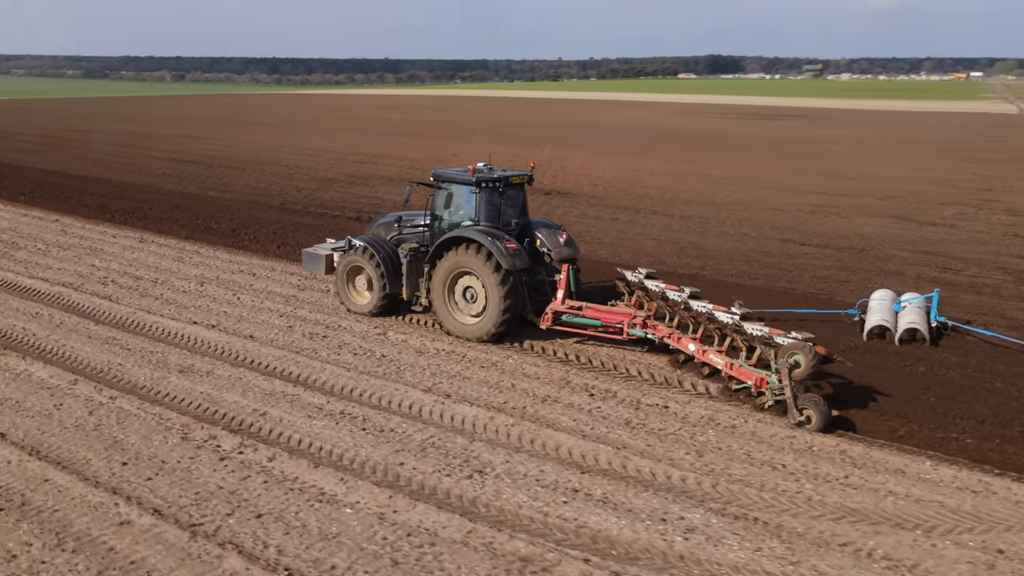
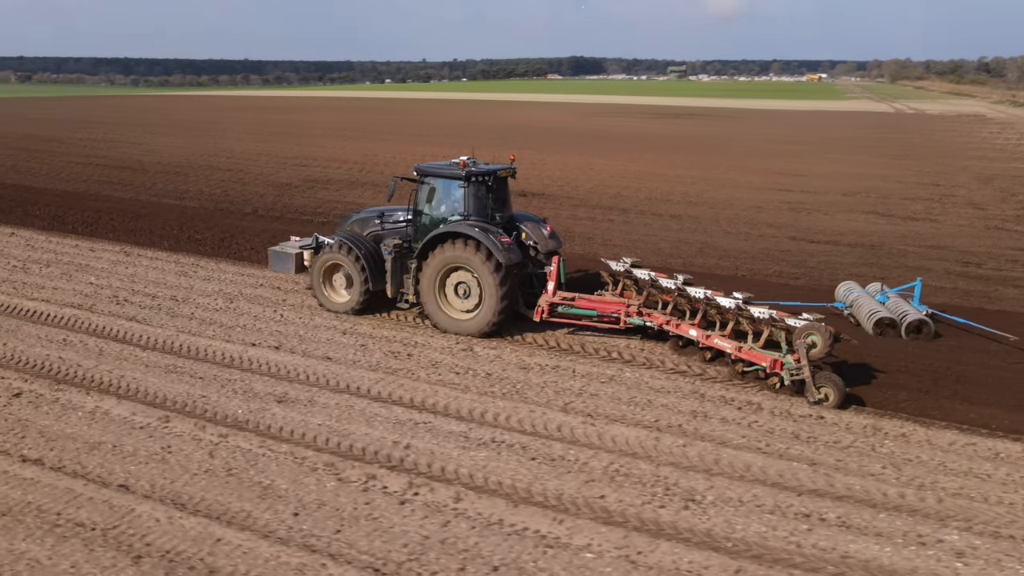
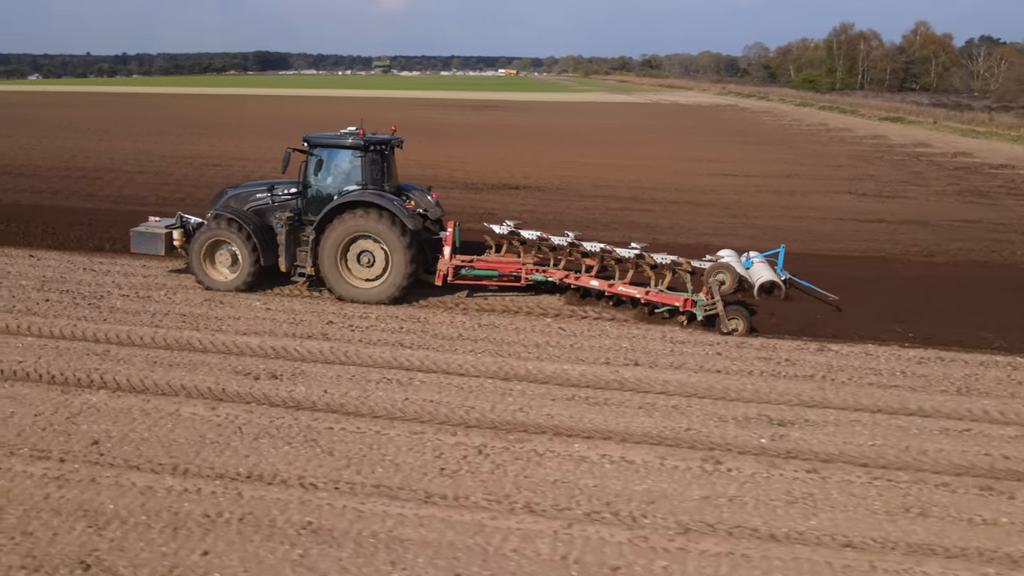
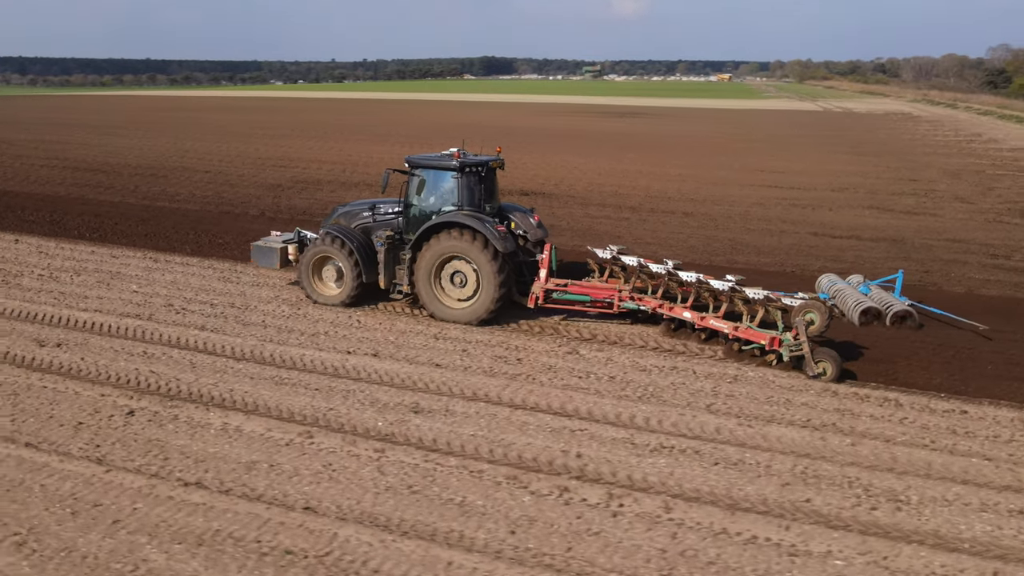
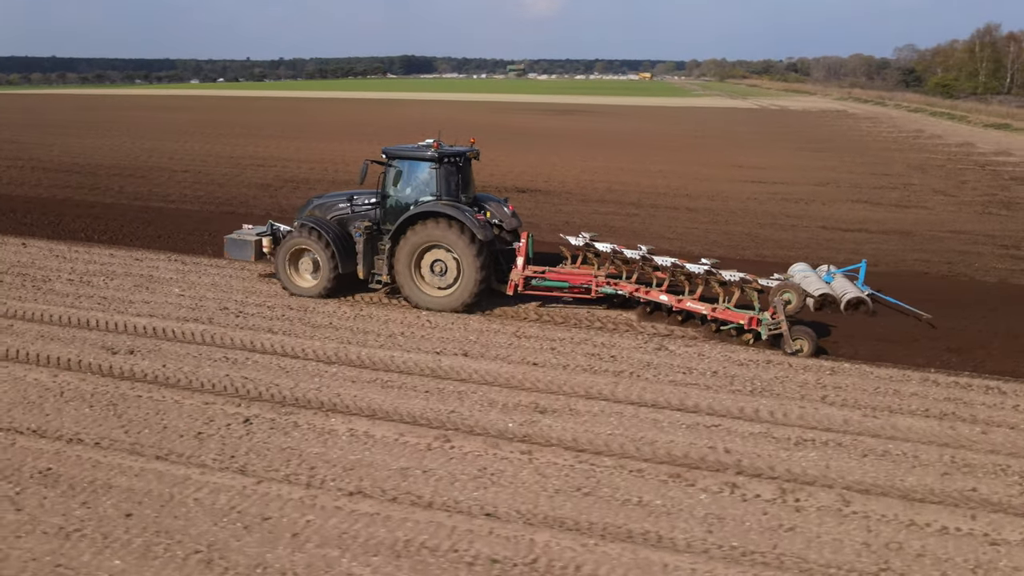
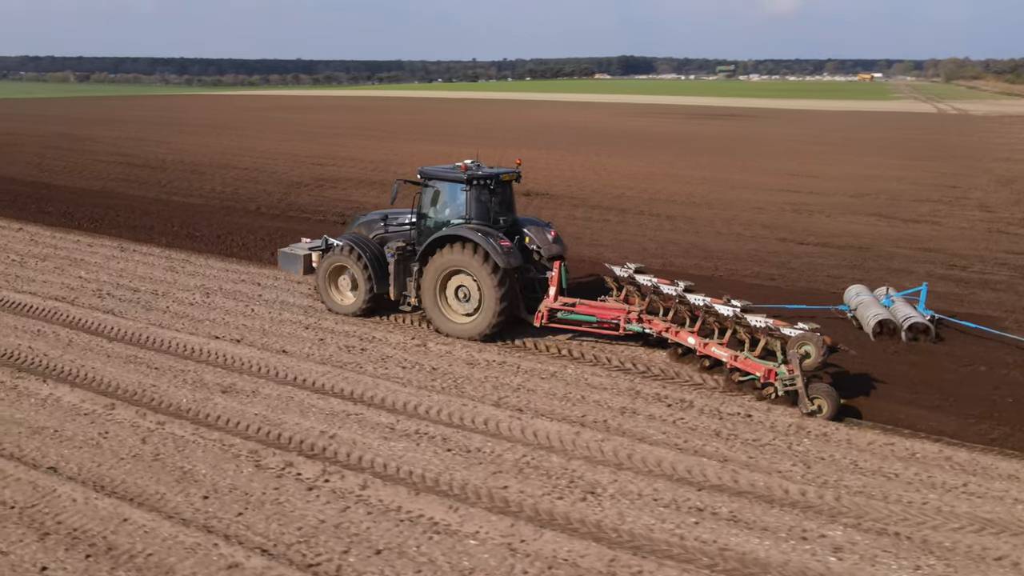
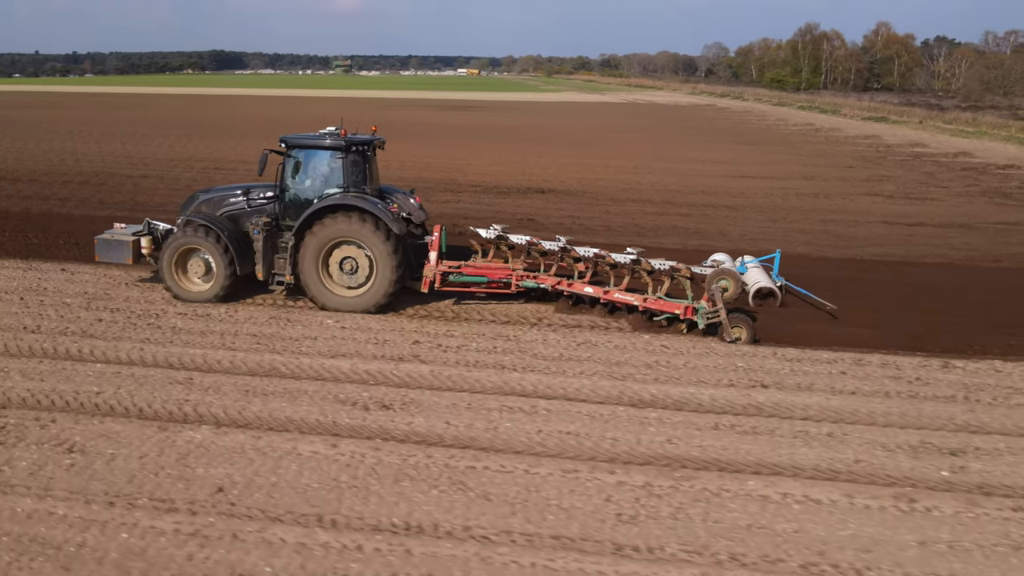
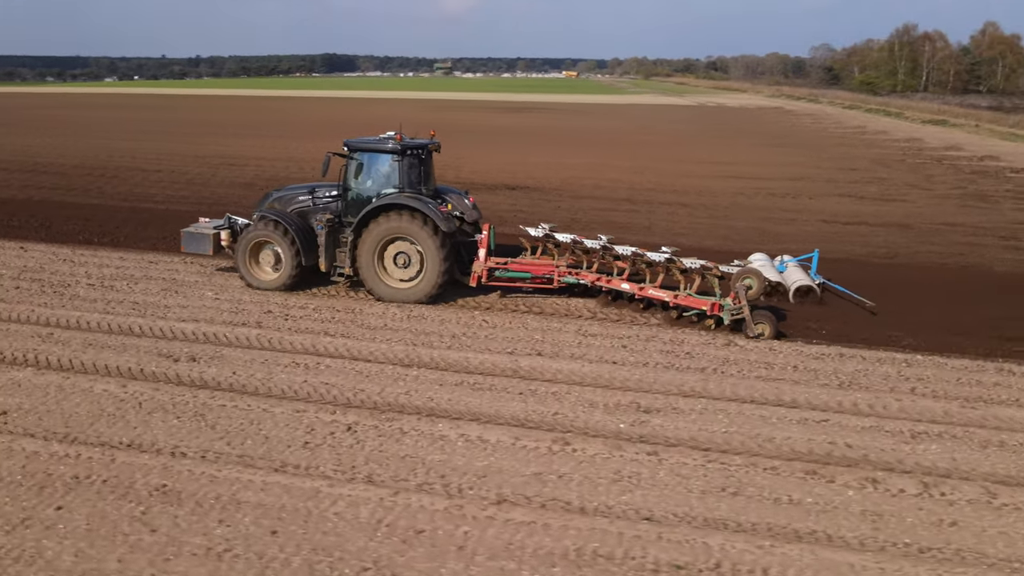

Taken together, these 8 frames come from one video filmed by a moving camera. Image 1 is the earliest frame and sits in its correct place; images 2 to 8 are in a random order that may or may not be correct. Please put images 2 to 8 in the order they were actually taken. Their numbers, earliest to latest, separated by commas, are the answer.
6, 2, 4, 5, 8, 3, 7
